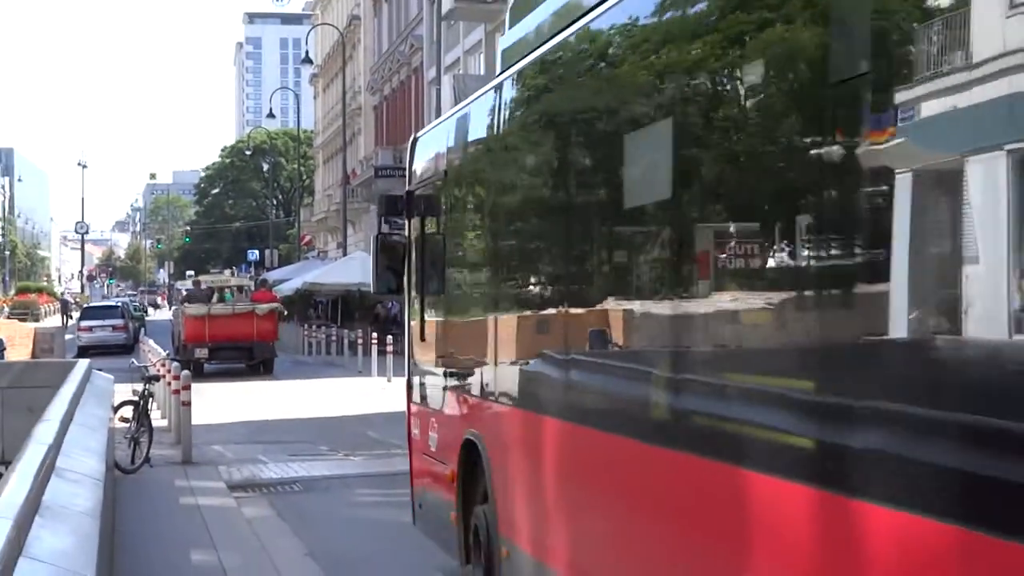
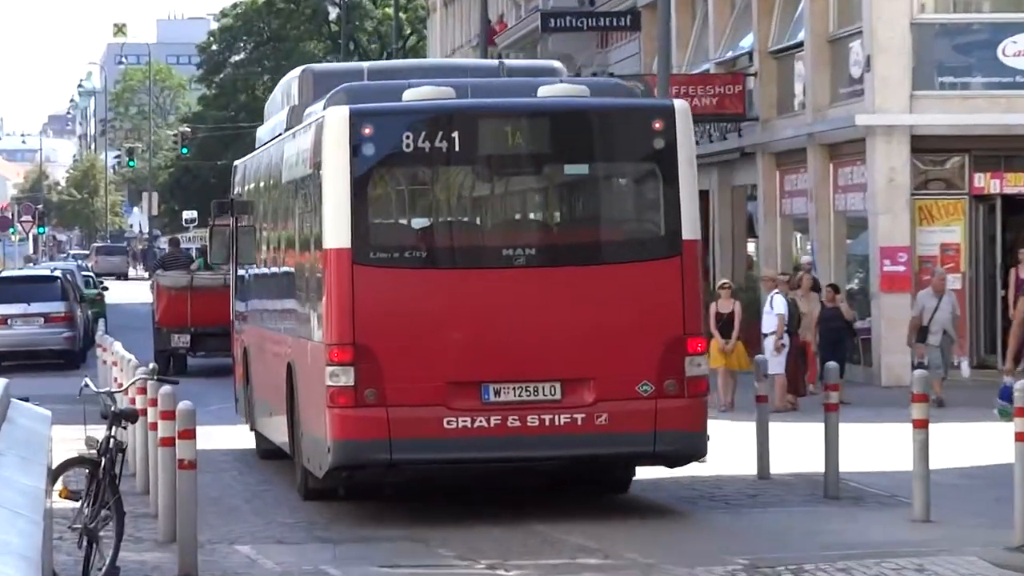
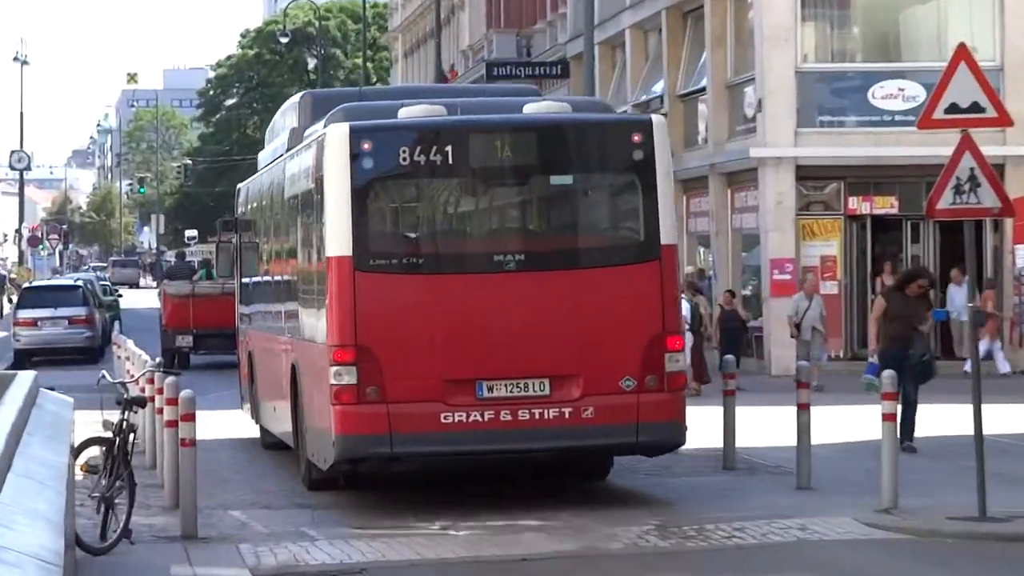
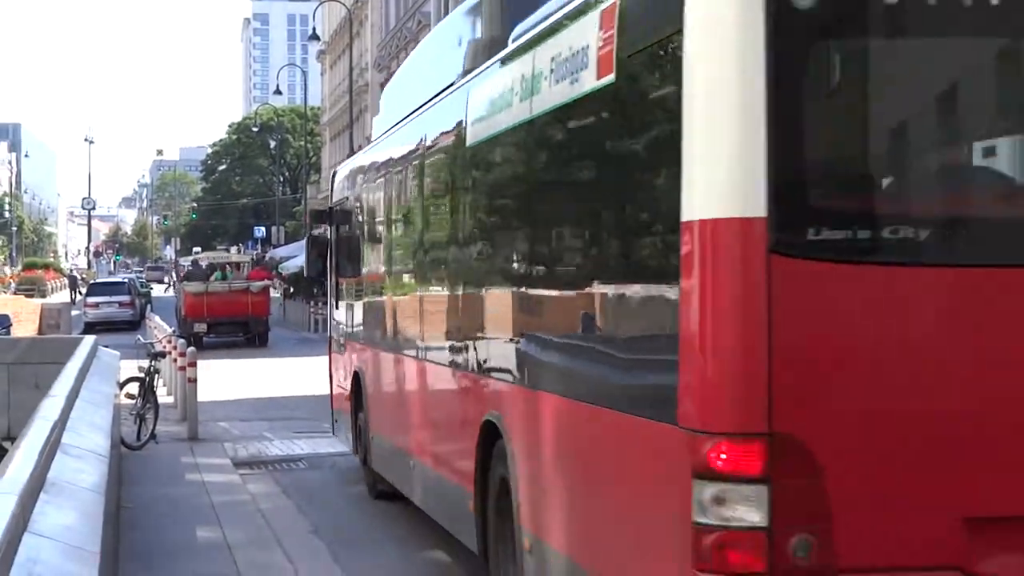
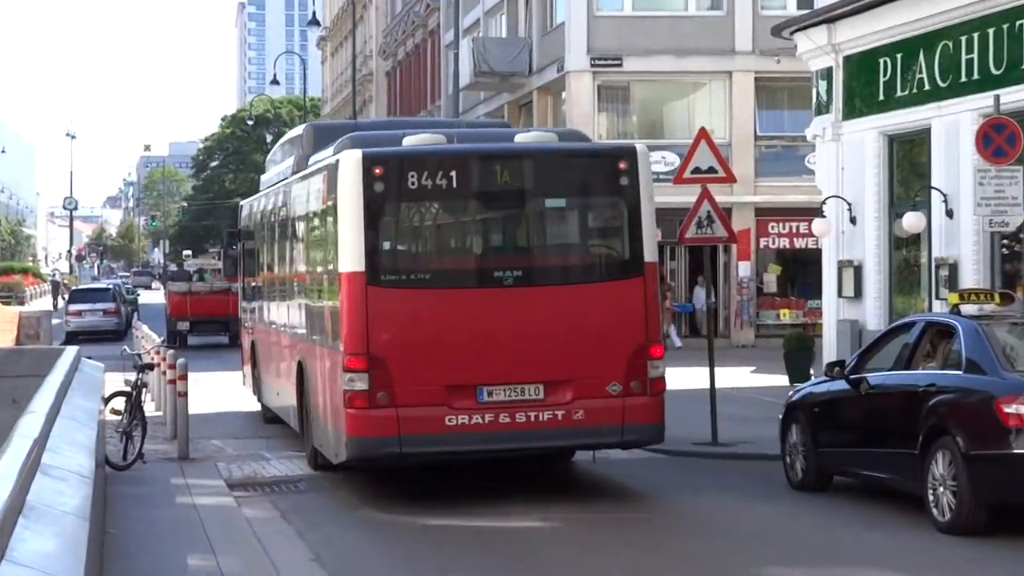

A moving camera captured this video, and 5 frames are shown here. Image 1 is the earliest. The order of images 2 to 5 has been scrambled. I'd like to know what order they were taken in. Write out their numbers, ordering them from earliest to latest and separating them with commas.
4, 5, 3, 2
